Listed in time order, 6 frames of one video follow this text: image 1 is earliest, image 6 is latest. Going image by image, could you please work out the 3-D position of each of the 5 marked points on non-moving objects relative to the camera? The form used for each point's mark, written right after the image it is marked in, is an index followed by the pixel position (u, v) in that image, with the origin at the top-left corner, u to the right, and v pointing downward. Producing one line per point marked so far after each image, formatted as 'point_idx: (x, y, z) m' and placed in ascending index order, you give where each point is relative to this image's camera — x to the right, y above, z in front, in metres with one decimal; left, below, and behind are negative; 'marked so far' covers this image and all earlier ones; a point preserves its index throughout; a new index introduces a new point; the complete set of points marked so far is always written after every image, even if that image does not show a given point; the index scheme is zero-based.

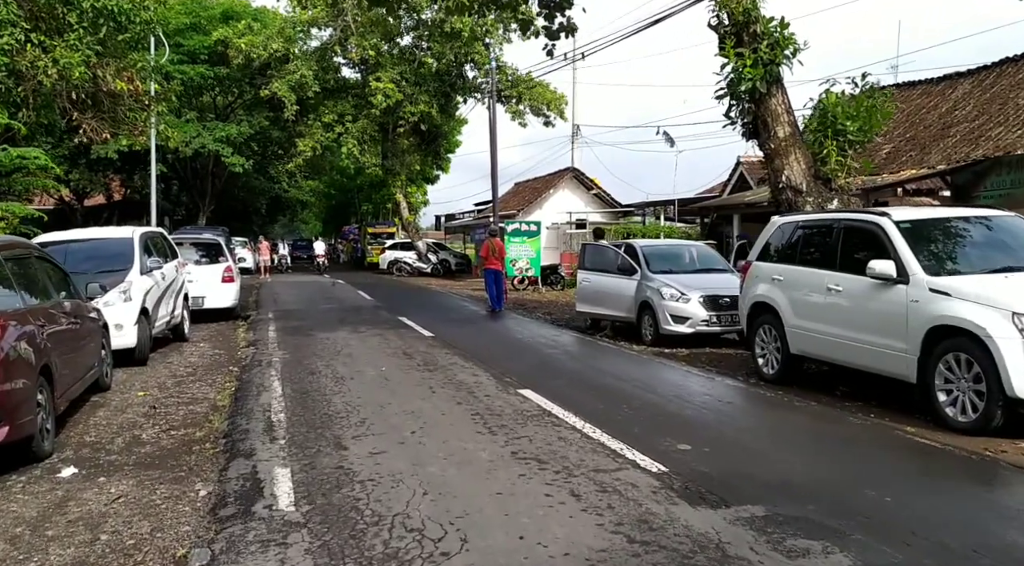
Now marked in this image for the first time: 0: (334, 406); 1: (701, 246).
0: (-1.6, -1.1, +7.2) m
1: (+3.2, +0.6, +13.2) m
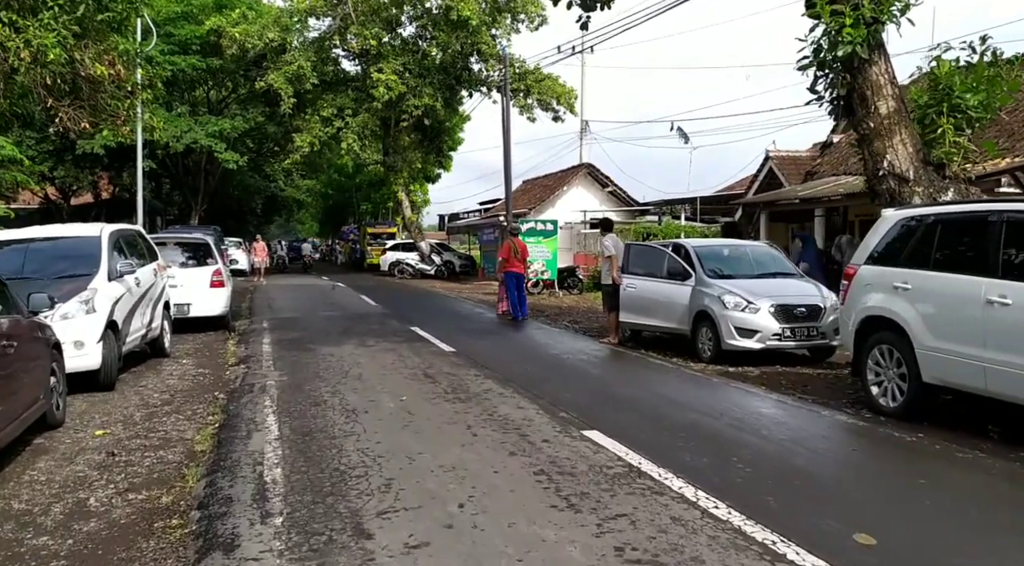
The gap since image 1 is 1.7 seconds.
0: (-1.1, -1.2, +5.5) m
1: (+3.6, +0.5, +11.5) m
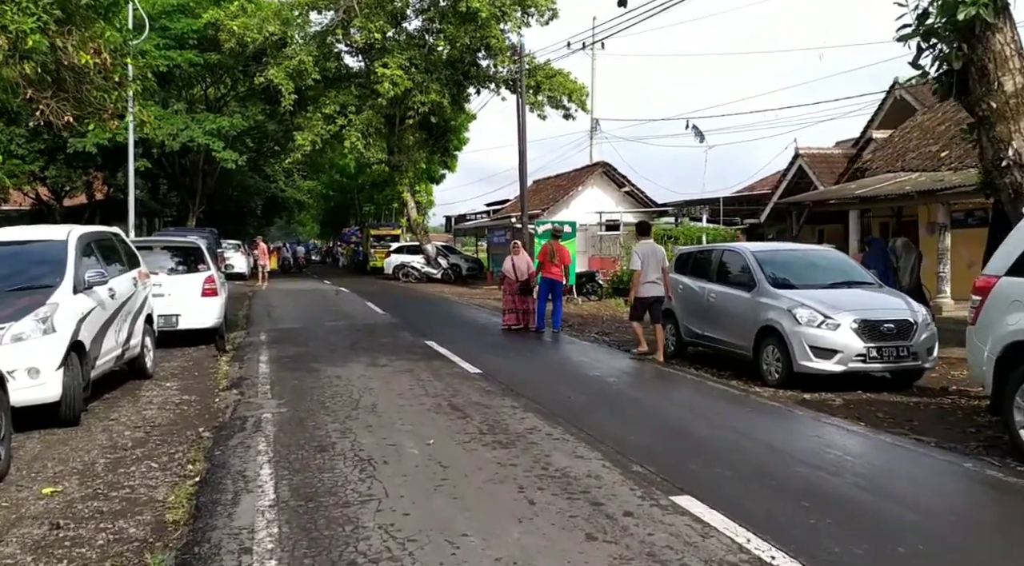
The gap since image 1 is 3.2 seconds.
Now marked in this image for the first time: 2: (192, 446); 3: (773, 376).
0: (-0.7, -1.3, +4.1) m
1: (+4.0, +0.4, +10.0) m
2: (-2.6, -1.3, +6.3) m
3: (+2.9, -1.0, +8.7) m
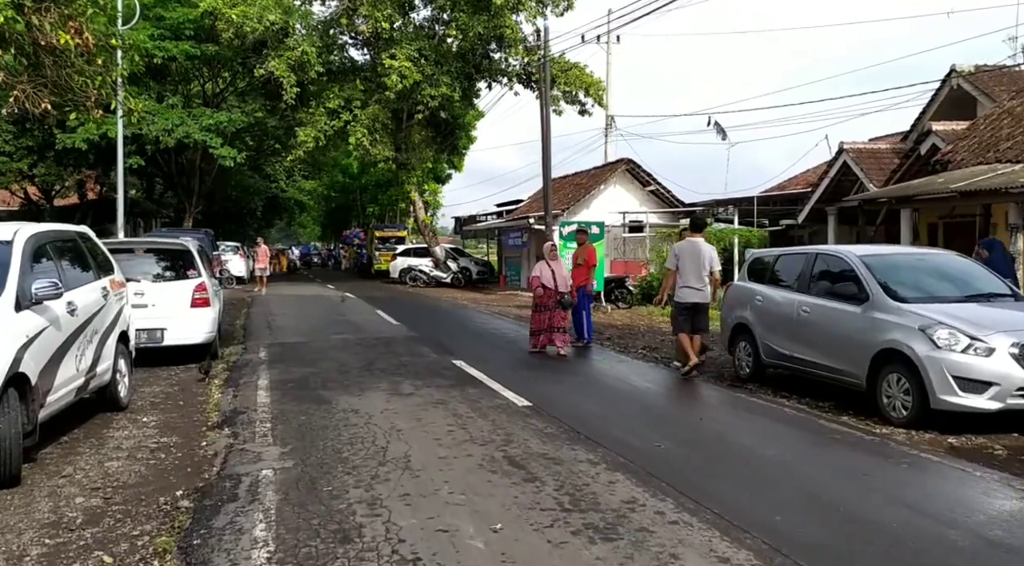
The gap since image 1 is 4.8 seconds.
0: (-0.2, -1.4, +2.3) m
1: (+4.6, +0.3, +8.3) m
2: (-2.0, -1.4, +4.6) m
3: (+3.4, -1.1, +7.0) m
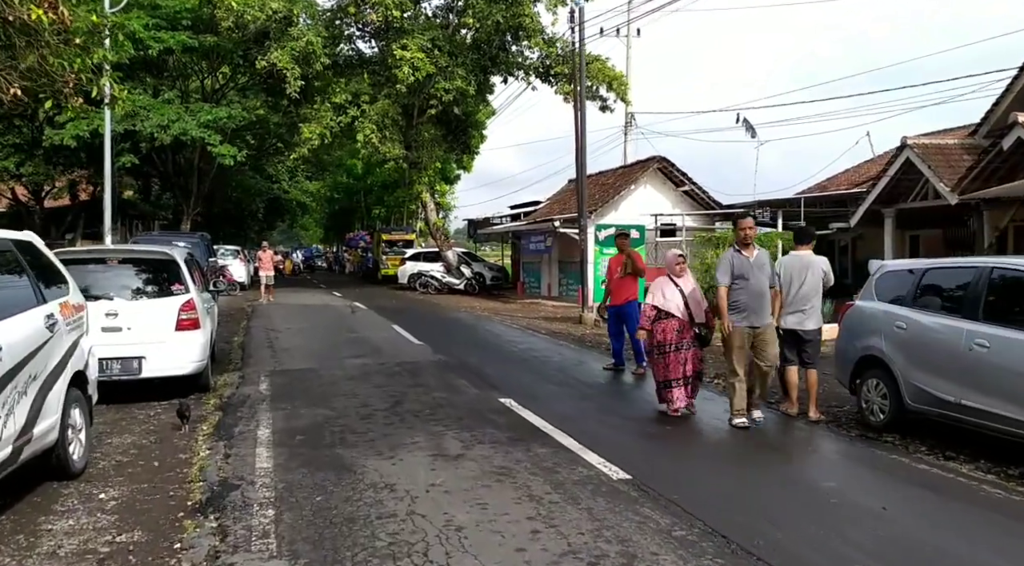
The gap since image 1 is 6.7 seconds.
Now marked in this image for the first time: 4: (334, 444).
0: (+0.4, -1.6, +0.3) m
1: (+5.2, +0.1, +6.3) m
2: (-1.4, -1.6, +2.6) m
3: (+4.0, -1.3, +5.0) m
4: (-1.5, -1.3, +6.5) m
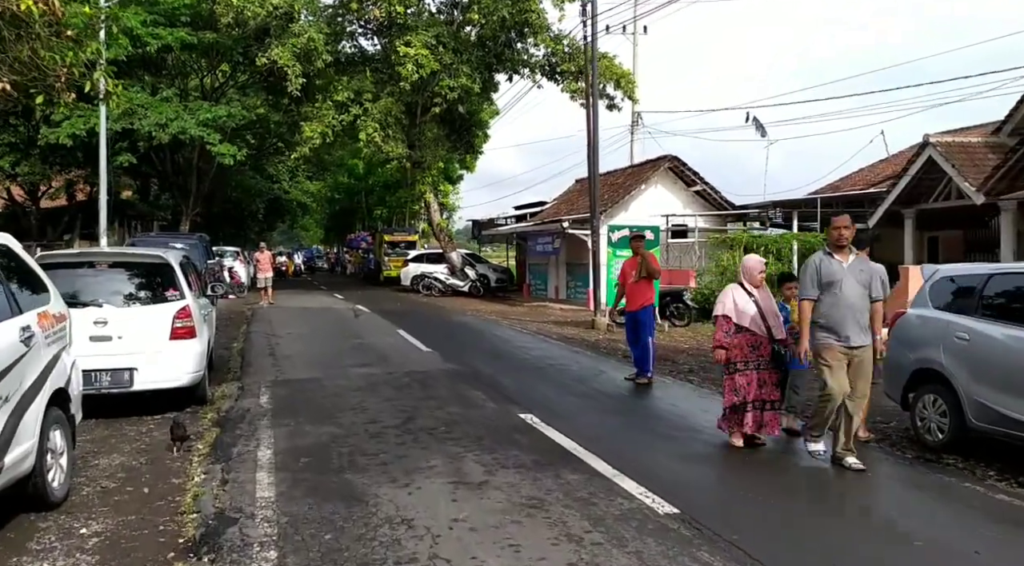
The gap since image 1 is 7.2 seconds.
0: (+0.6, -1.6, -0.3) m
1: (+5.4, 0.0, +5.7) m
2: (-1.2, -1.6, +2.0) m
3: (+4.2, -1.4, +4.4) m
4: (-1.3, -1.4, +5.9) m
